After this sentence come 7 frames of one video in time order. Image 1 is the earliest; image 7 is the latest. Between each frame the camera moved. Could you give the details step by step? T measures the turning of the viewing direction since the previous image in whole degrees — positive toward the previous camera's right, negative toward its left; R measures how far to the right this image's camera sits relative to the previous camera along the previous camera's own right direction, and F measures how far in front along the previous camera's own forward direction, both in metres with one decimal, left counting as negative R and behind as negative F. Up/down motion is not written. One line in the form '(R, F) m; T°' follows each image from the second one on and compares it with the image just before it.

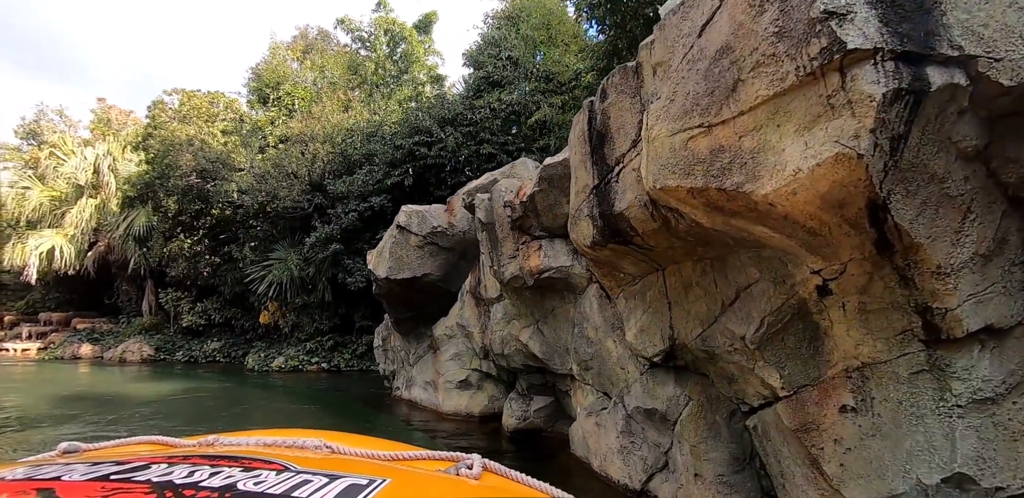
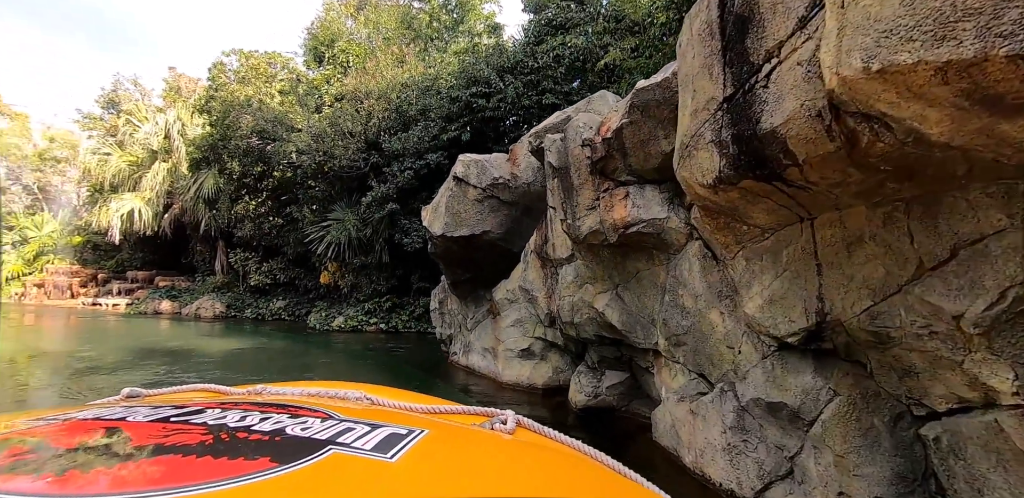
(-0.1, +0.6) m; -7°
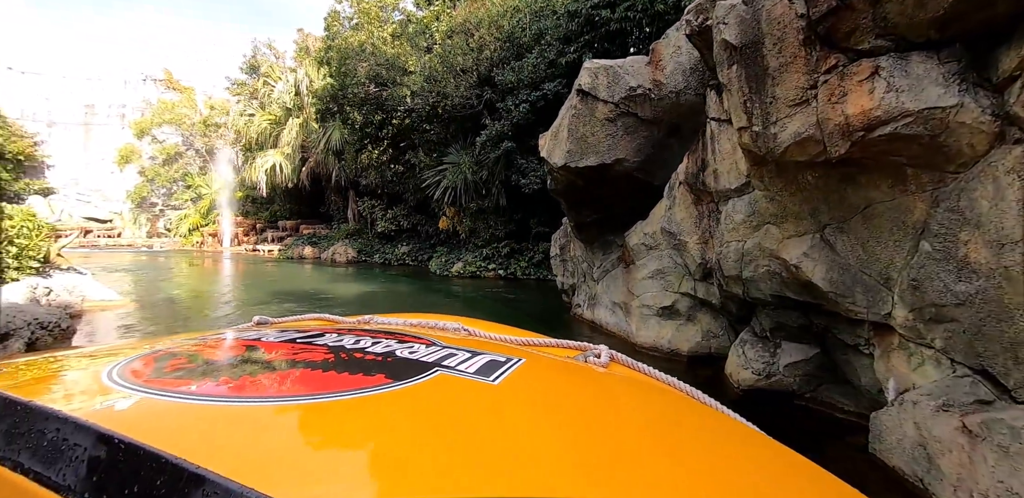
(-0.1, +0.7) m; -16°
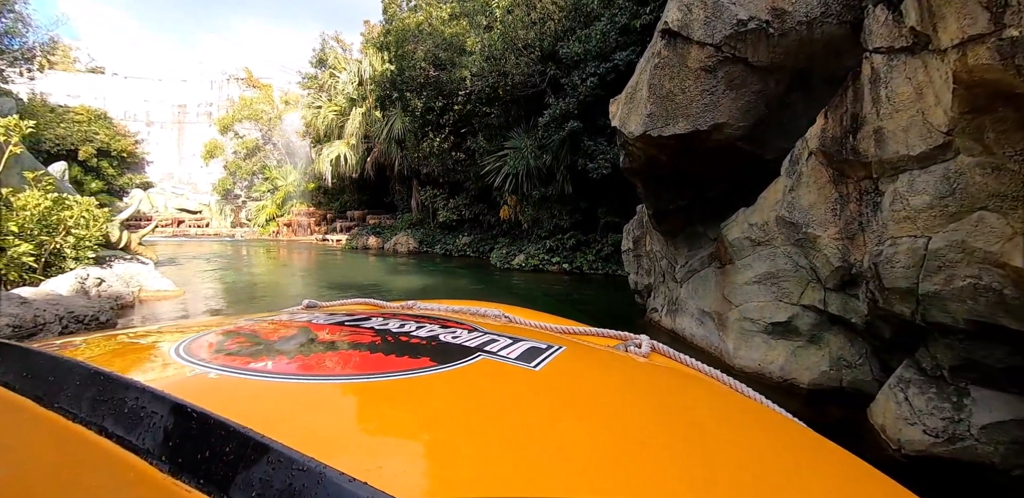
(+0.1, +0.6) m; -9°
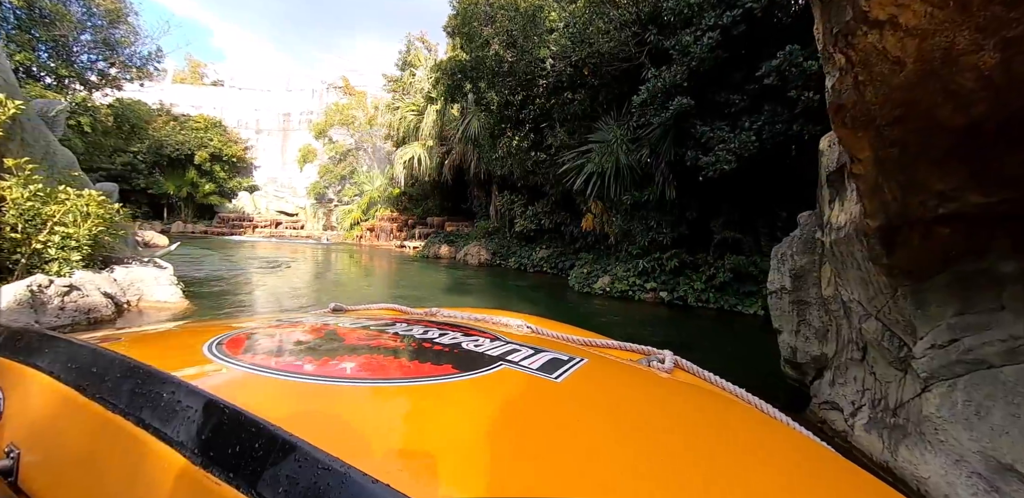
(+0.2, +1.4) m; -13°
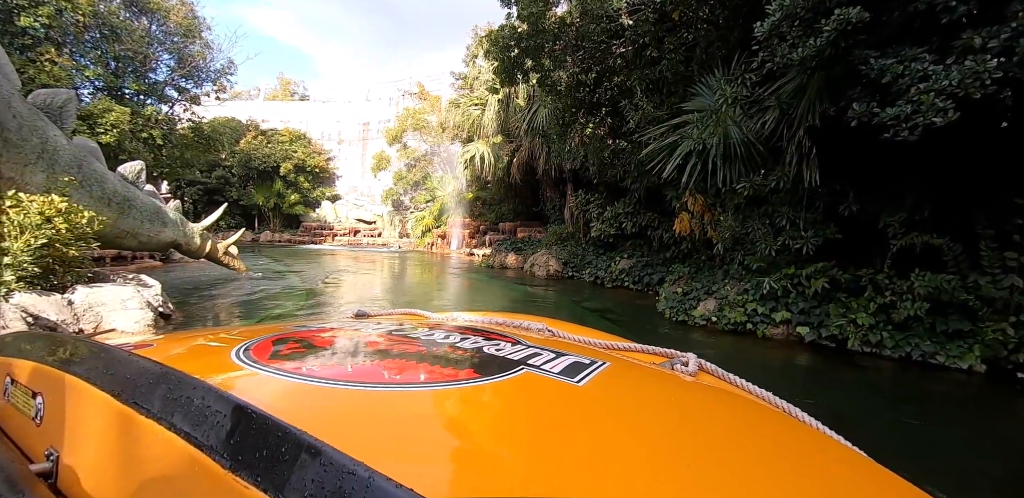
(+0.3, +1.4) m; -12°
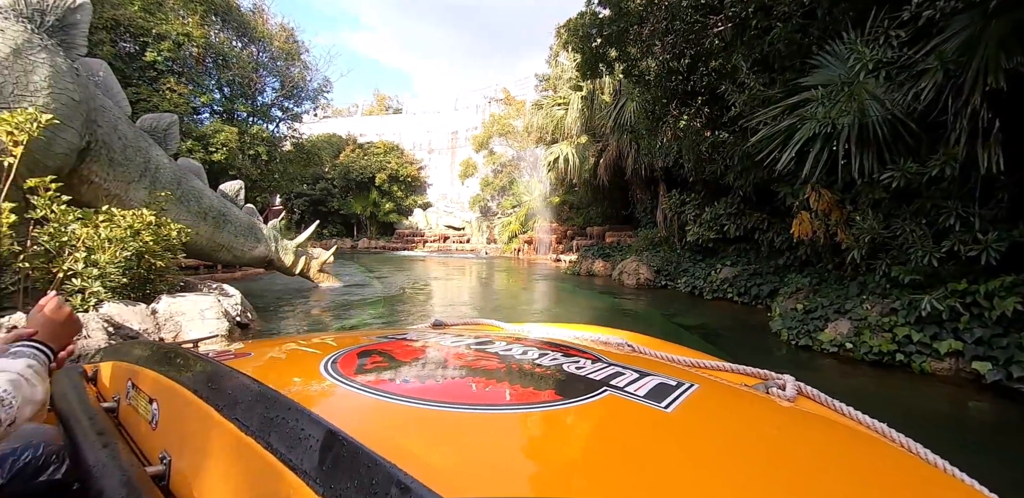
(+0.2, +0.5) m; -12°
